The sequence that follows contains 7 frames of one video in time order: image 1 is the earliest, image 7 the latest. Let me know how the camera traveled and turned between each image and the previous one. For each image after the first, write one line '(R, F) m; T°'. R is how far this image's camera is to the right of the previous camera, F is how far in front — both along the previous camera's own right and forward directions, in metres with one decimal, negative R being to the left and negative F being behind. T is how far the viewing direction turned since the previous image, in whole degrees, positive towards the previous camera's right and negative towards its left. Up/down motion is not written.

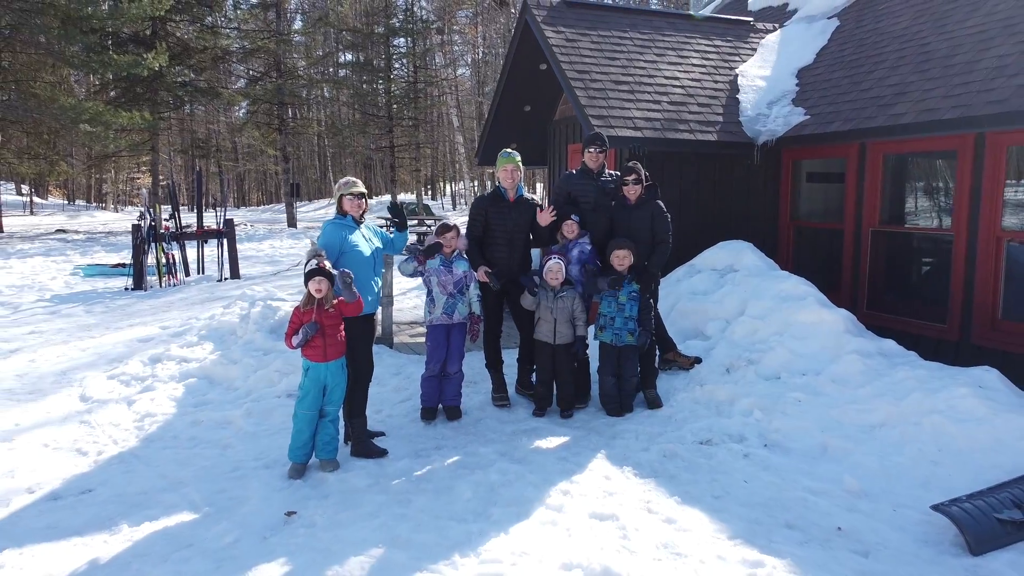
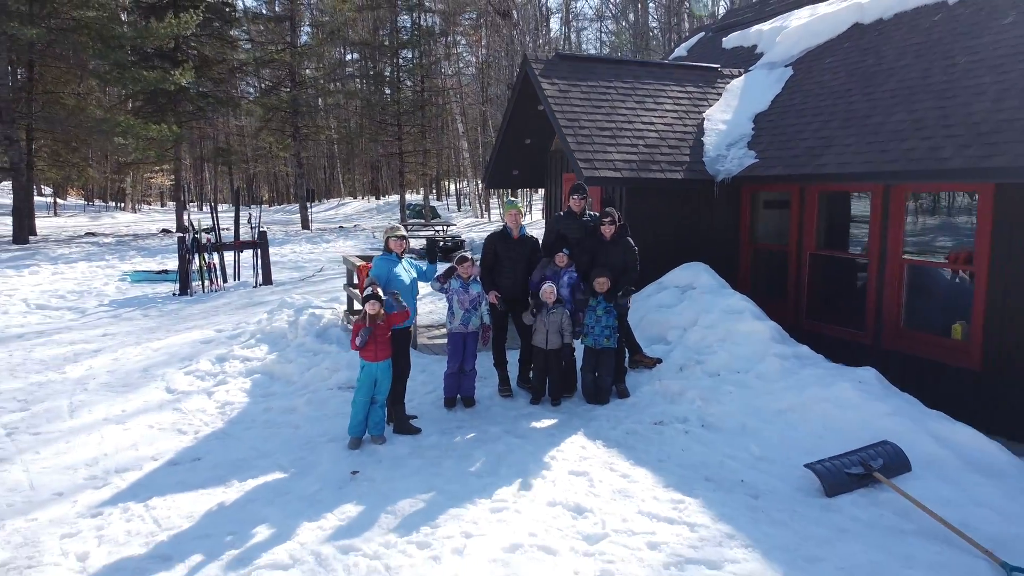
(0.0, -1.2) m; 0°
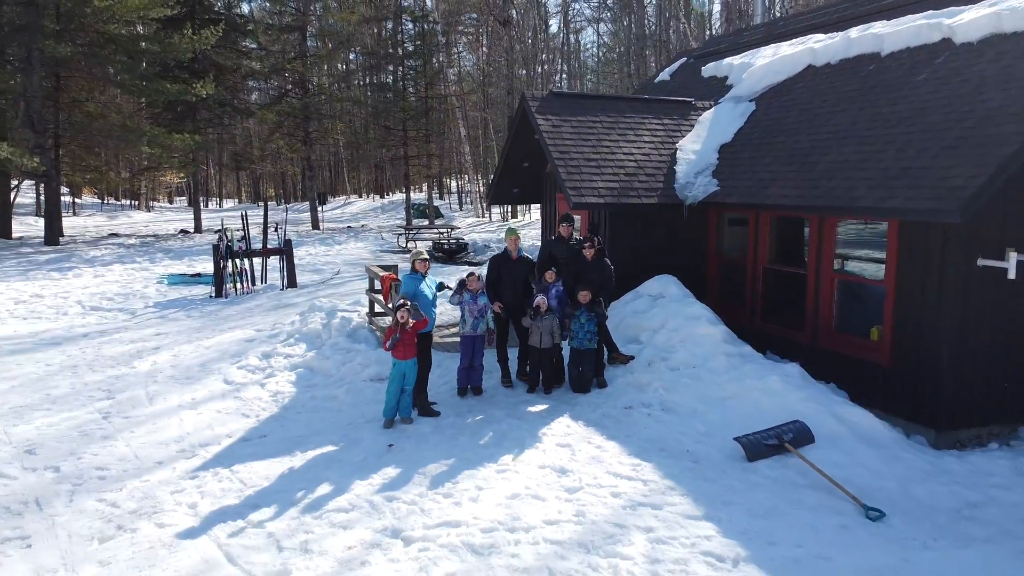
(0.0, -1.3) m; 0°
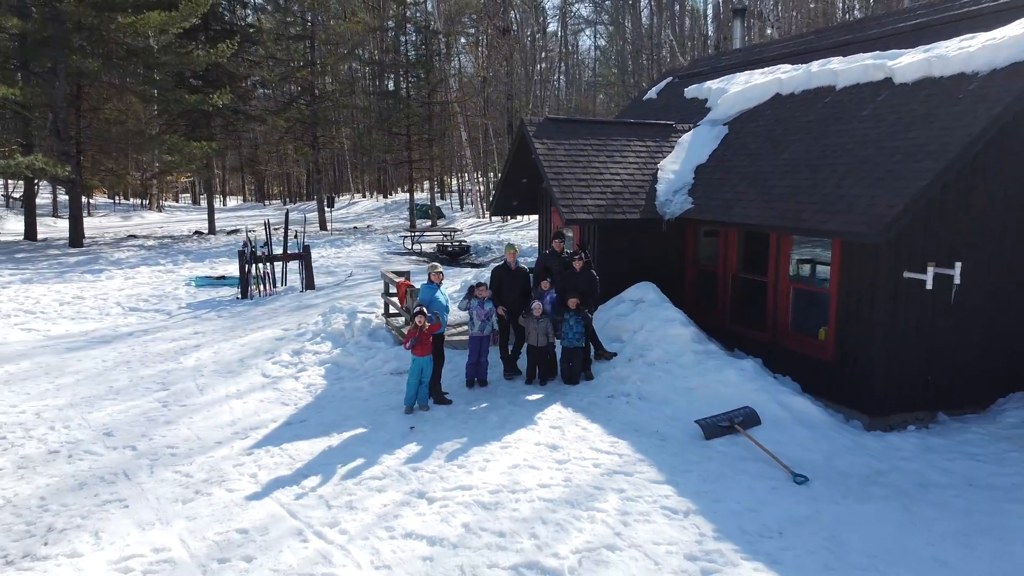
(0.0, -1.2) m; 0°
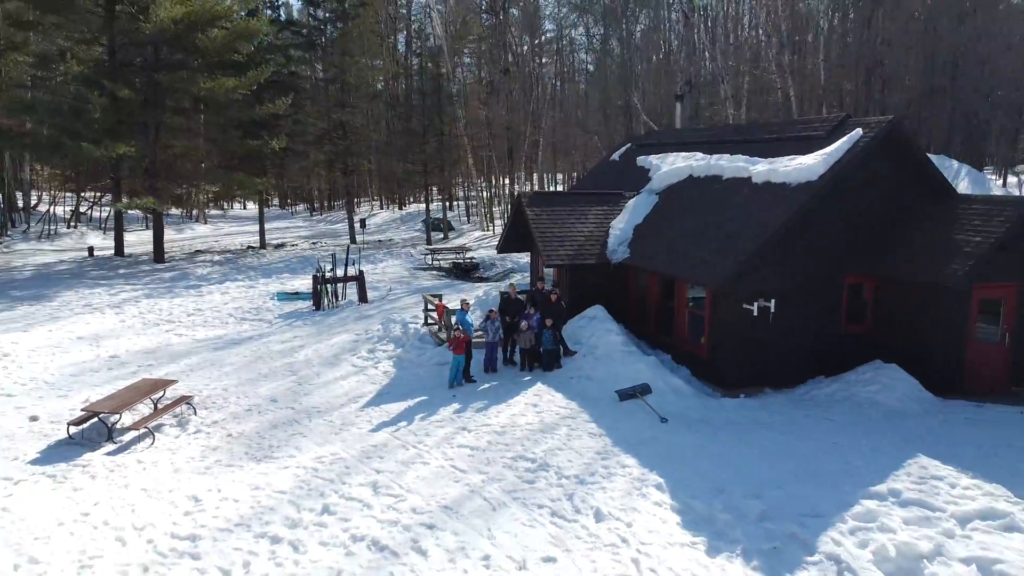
(0.0, -5.0) m; 0°
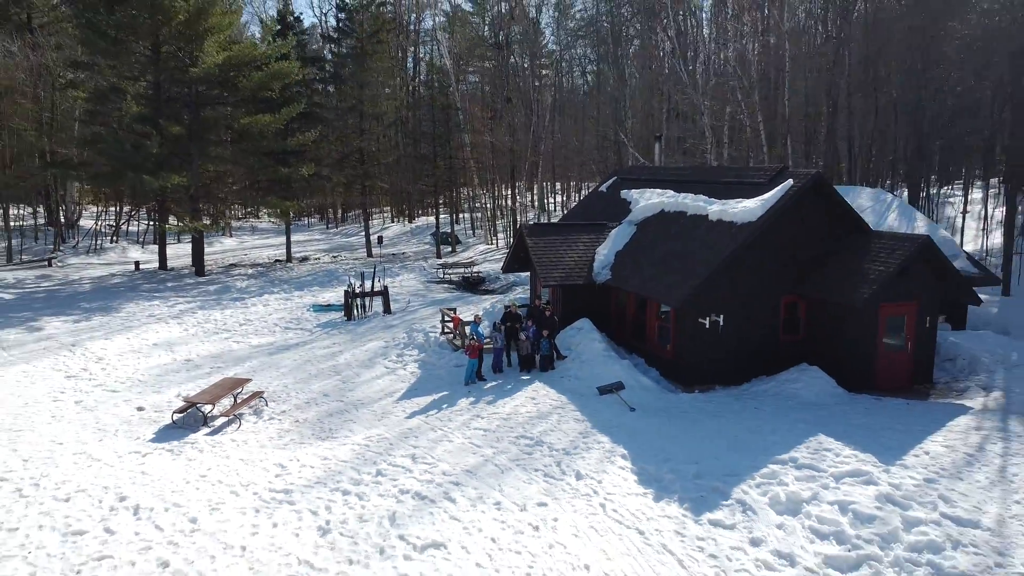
(0.0, -3.2) m; 0°
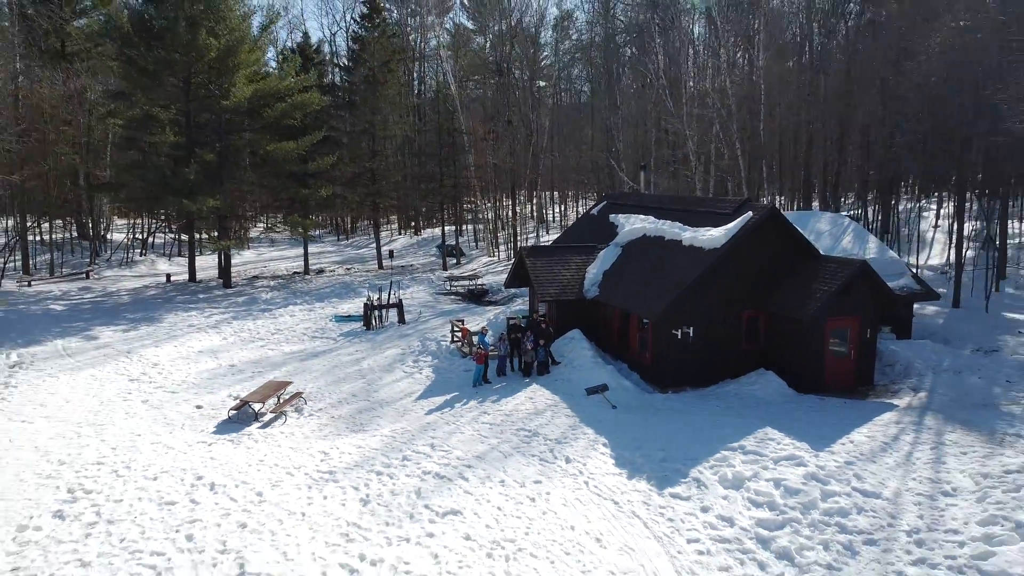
(0.0, -2.7) m; 0°
